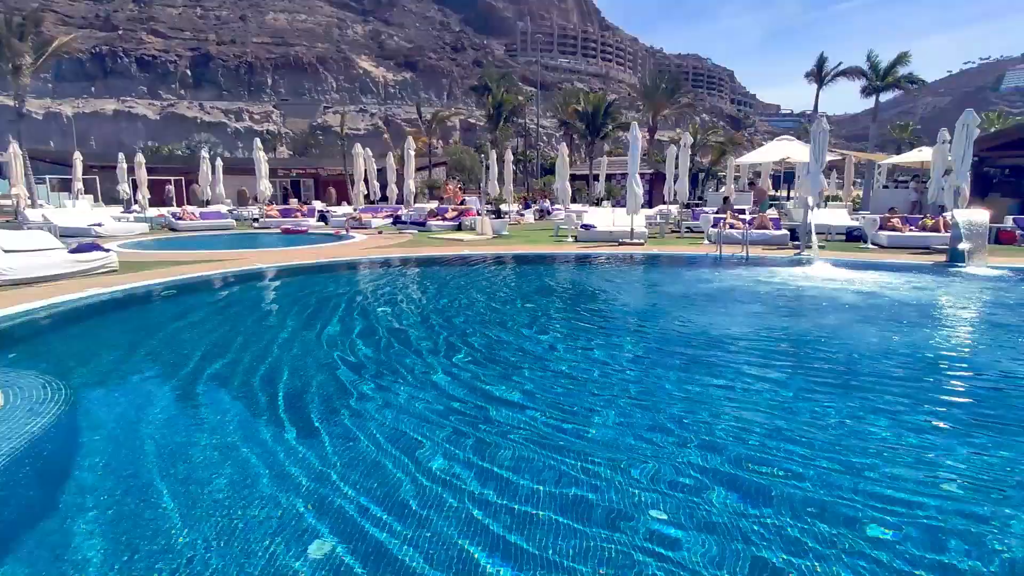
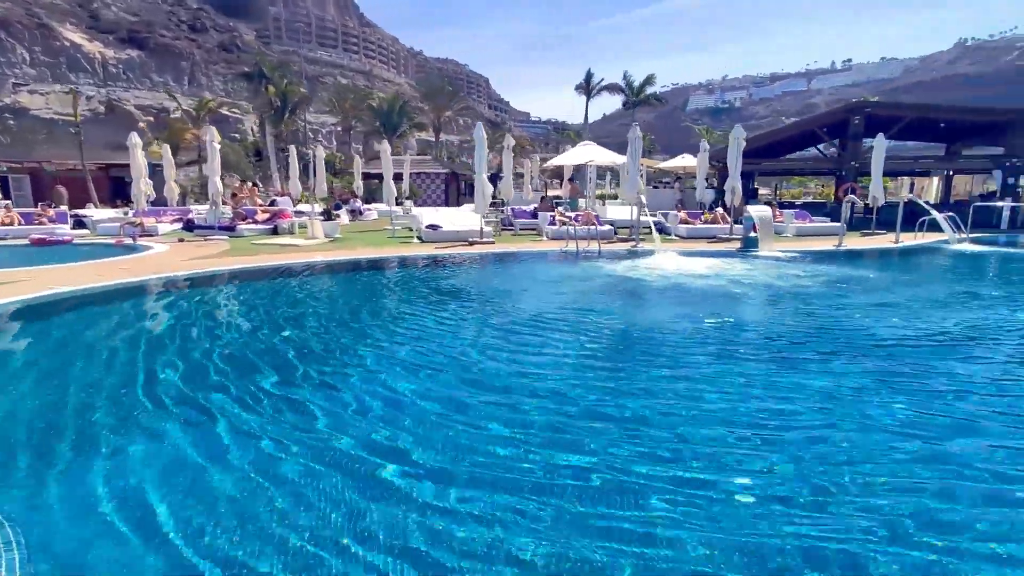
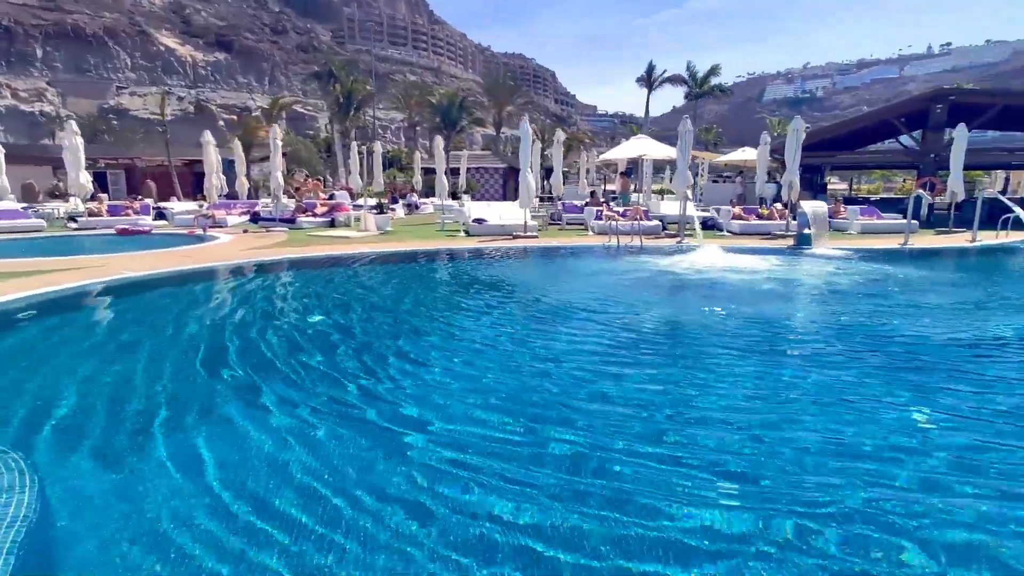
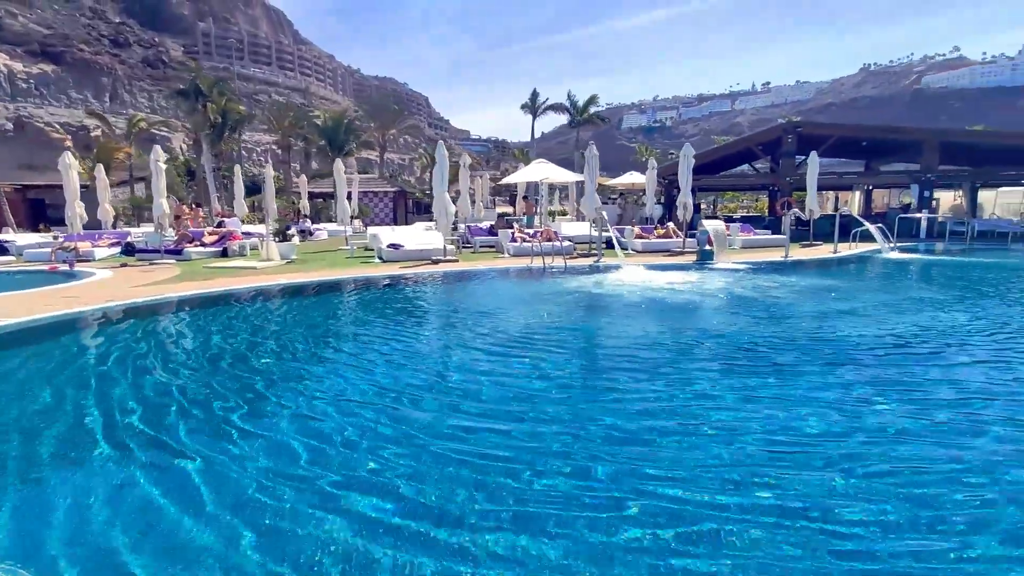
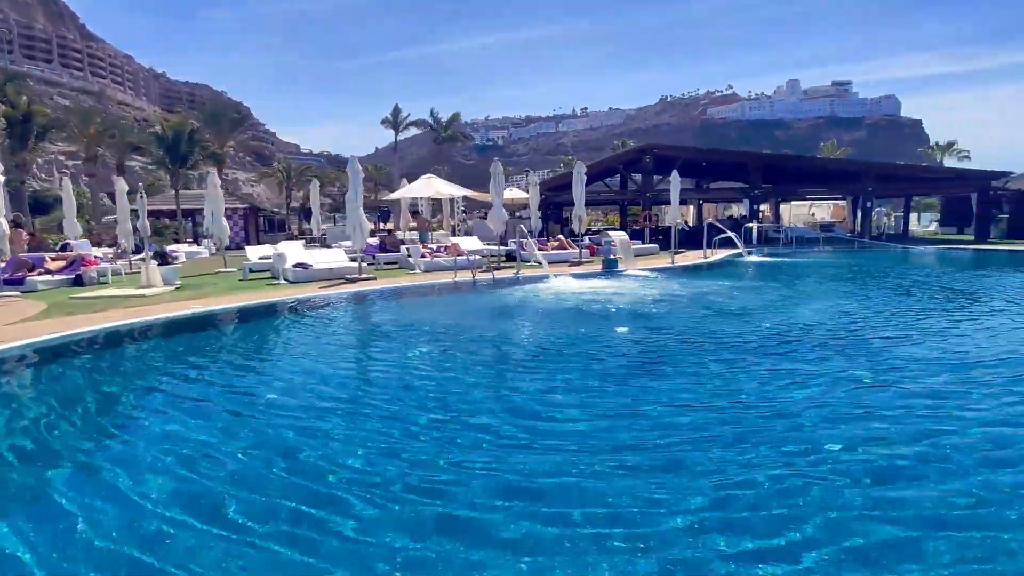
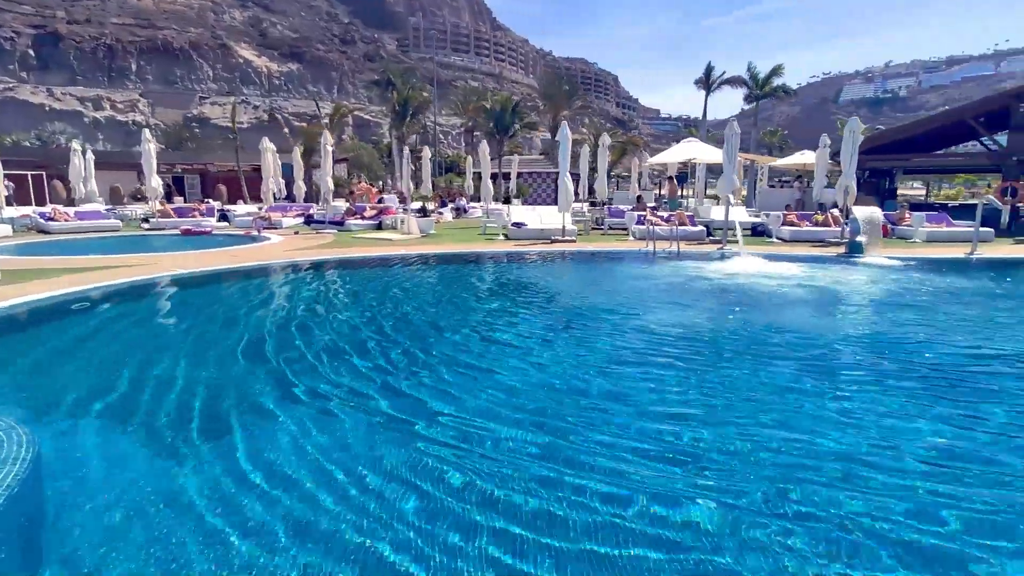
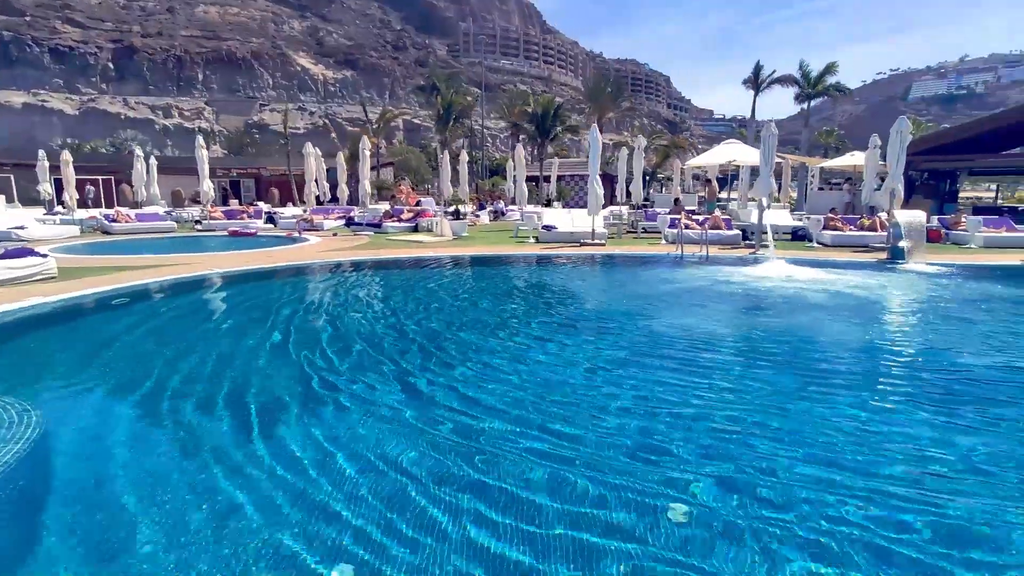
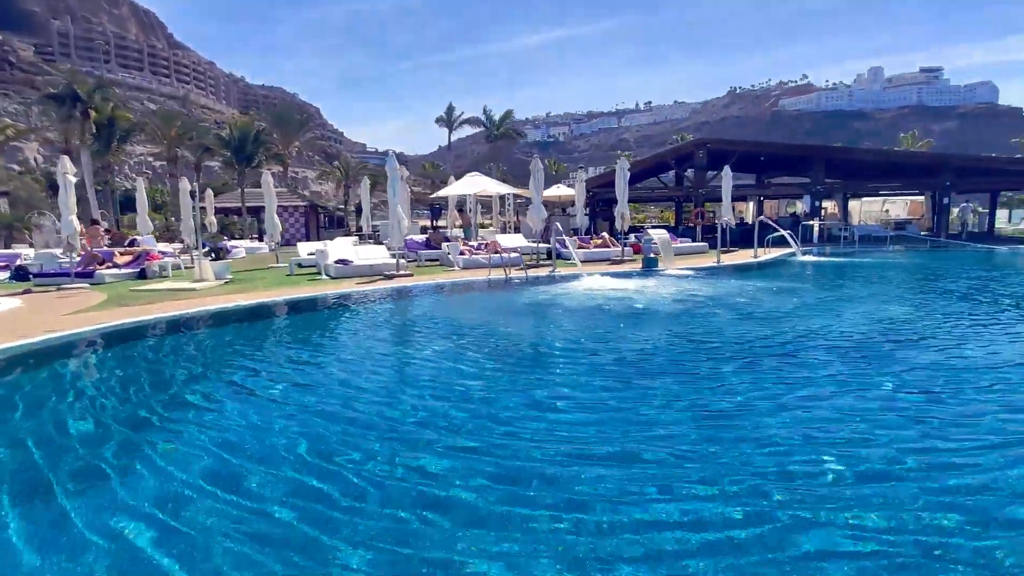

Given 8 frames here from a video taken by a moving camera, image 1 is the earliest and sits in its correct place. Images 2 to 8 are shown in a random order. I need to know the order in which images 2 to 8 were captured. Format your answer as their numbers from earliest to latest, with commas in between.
7, 6, 3, 2, 4, 8, 5
